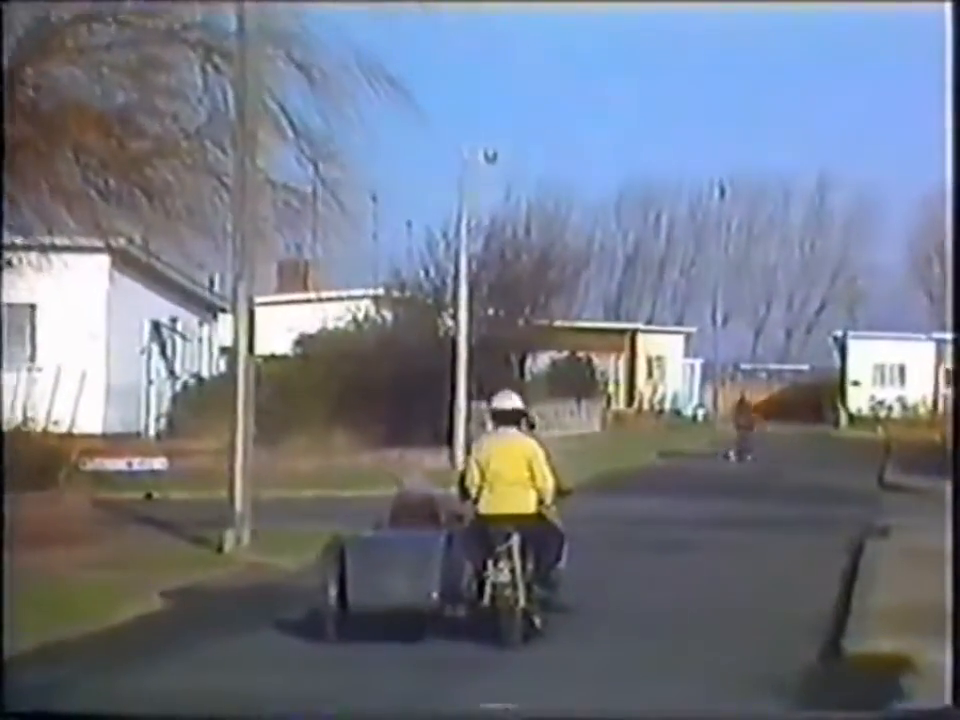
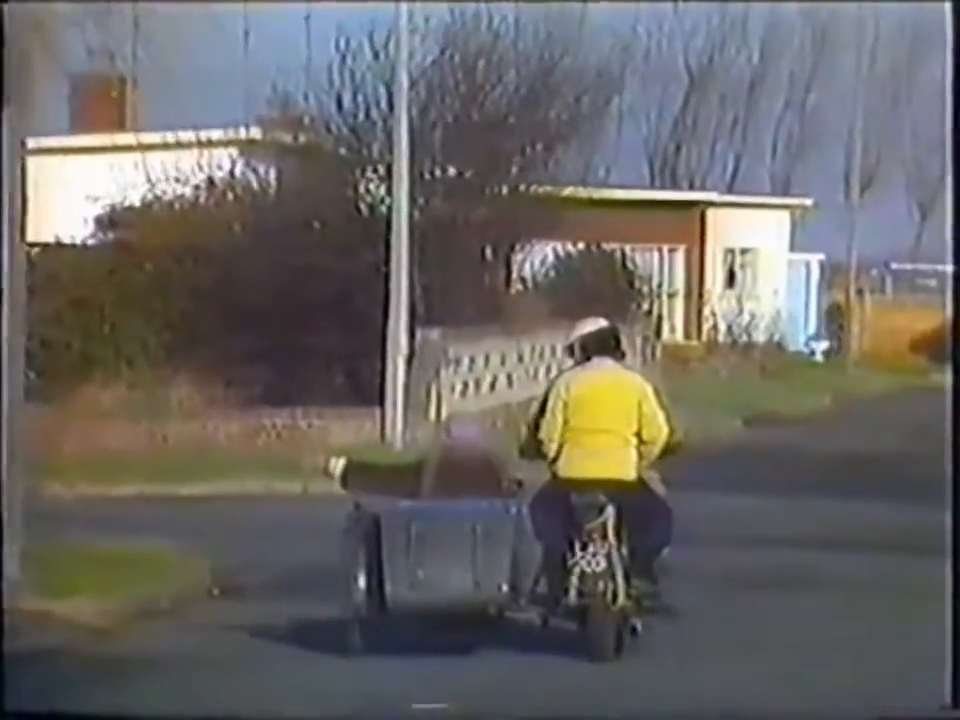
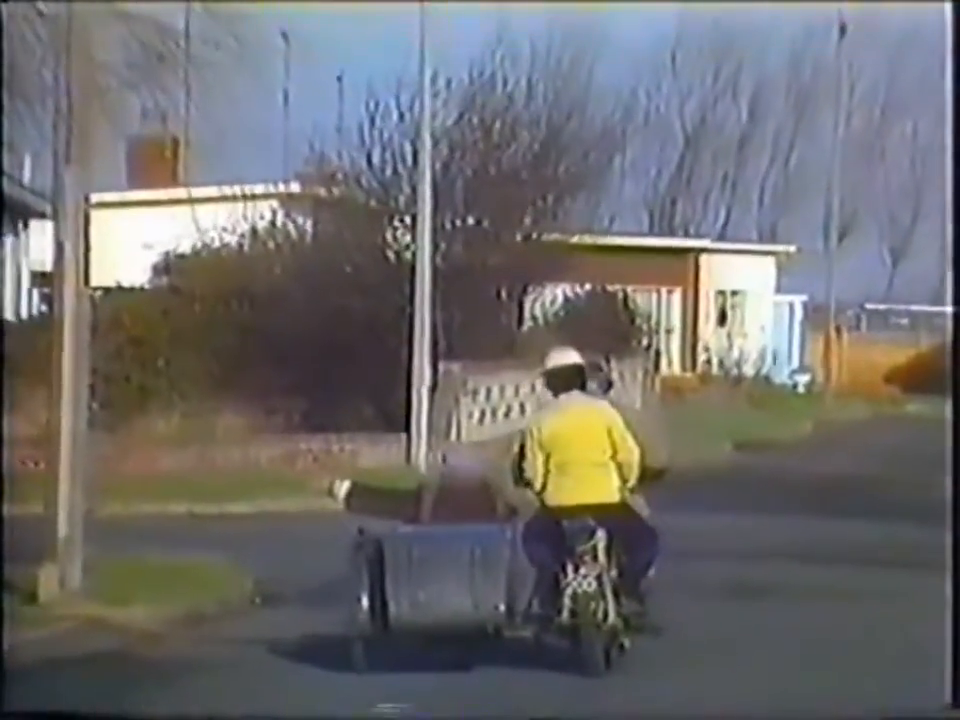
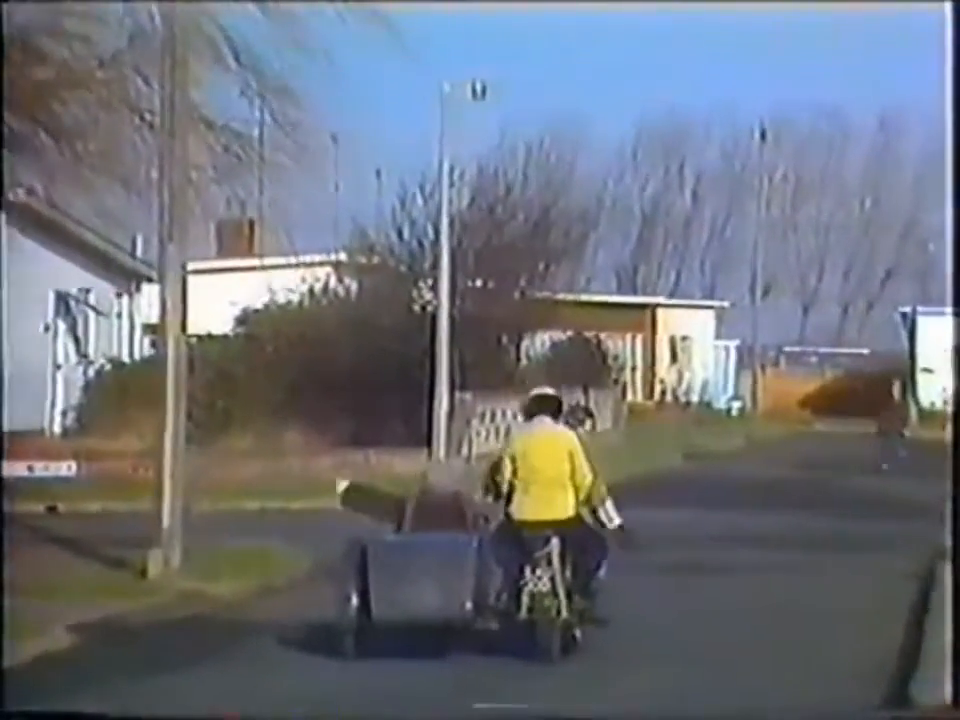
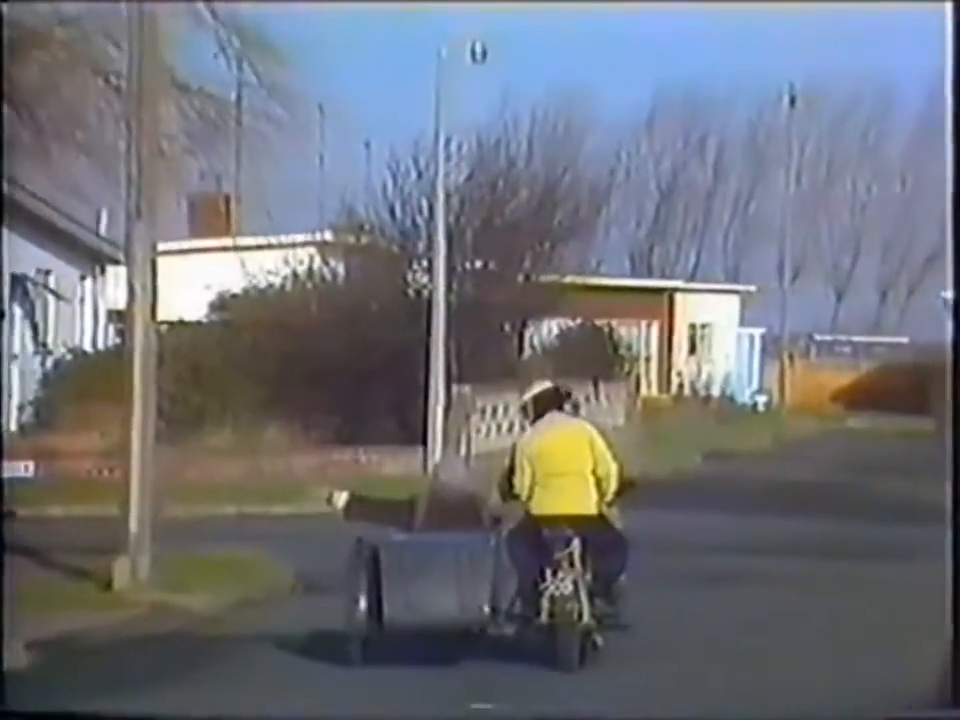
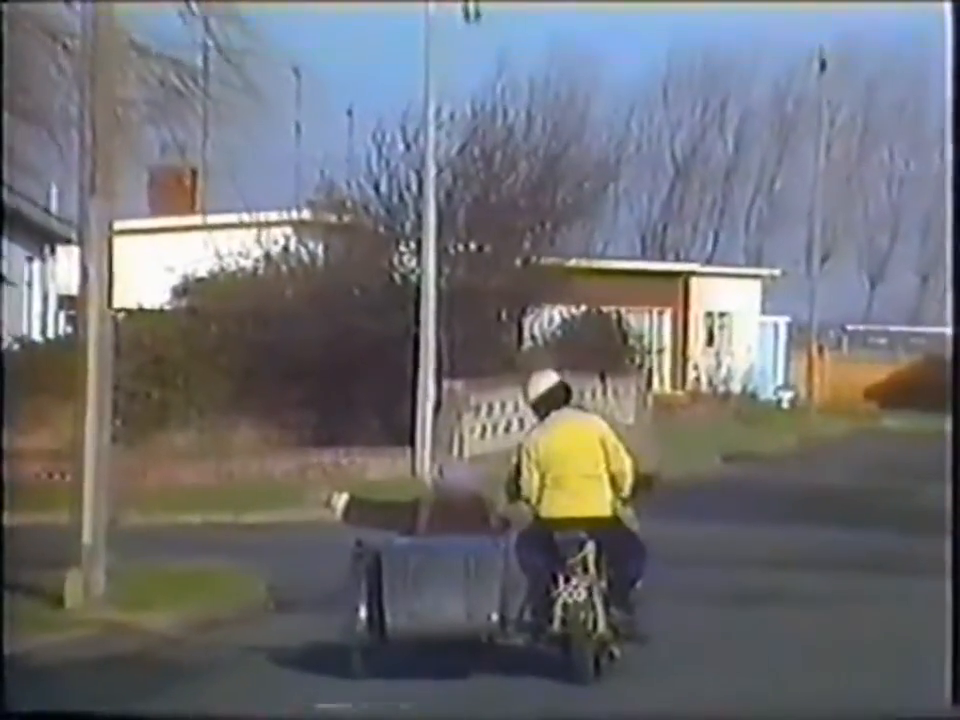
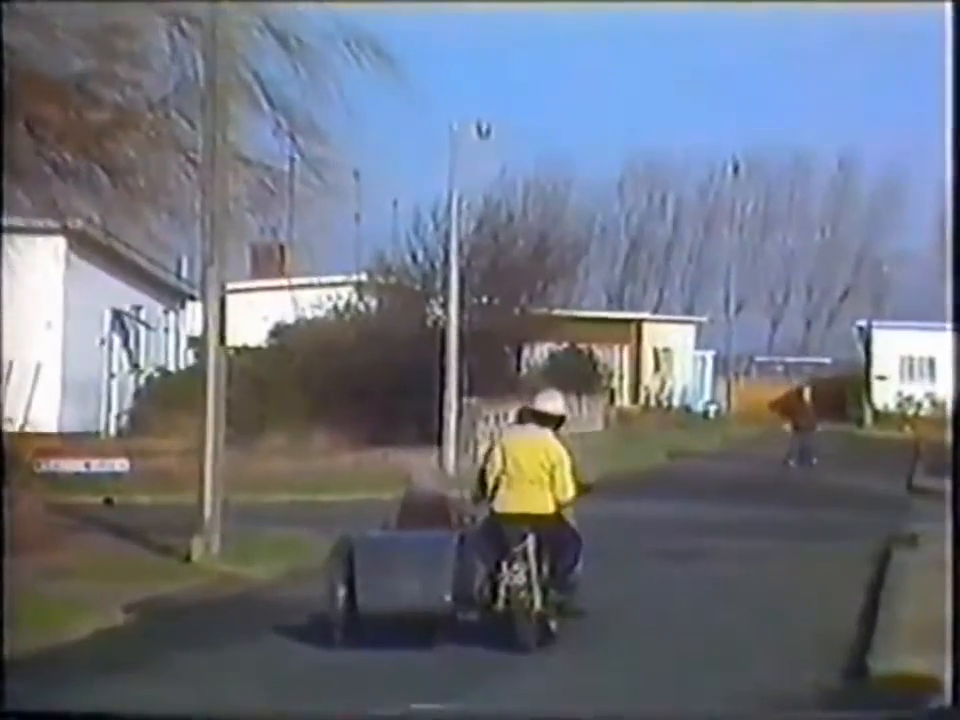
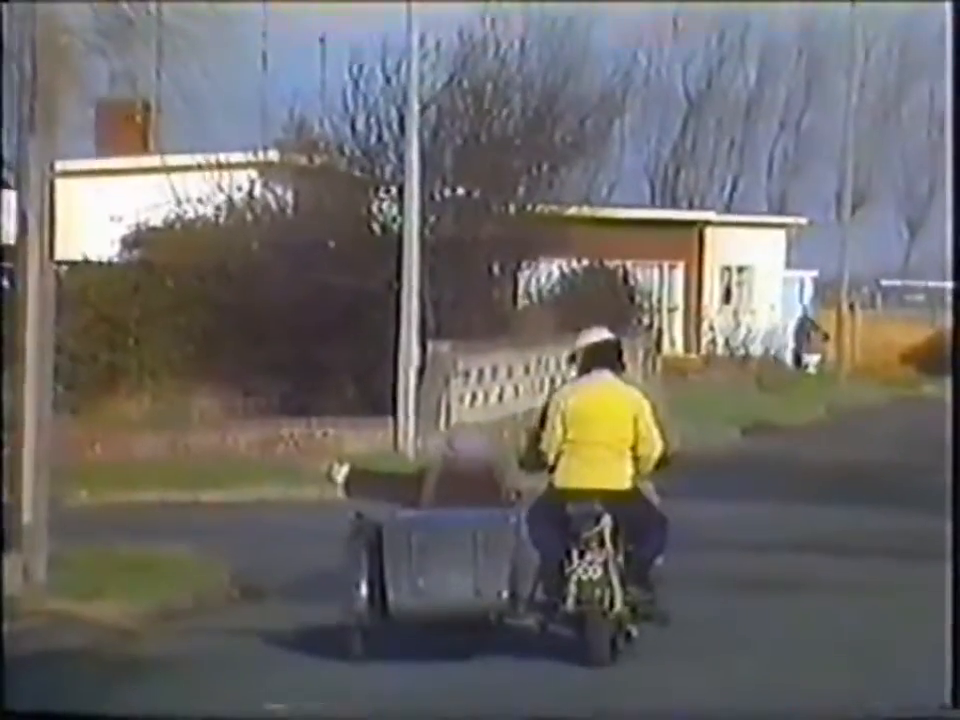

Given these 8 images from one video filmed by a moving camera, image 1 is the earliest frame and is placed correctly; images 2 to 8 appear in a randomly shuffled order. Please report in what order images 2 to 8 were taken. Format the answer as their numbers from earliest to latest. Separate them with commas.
7, 4, 5, 6, 3, 8, 2
